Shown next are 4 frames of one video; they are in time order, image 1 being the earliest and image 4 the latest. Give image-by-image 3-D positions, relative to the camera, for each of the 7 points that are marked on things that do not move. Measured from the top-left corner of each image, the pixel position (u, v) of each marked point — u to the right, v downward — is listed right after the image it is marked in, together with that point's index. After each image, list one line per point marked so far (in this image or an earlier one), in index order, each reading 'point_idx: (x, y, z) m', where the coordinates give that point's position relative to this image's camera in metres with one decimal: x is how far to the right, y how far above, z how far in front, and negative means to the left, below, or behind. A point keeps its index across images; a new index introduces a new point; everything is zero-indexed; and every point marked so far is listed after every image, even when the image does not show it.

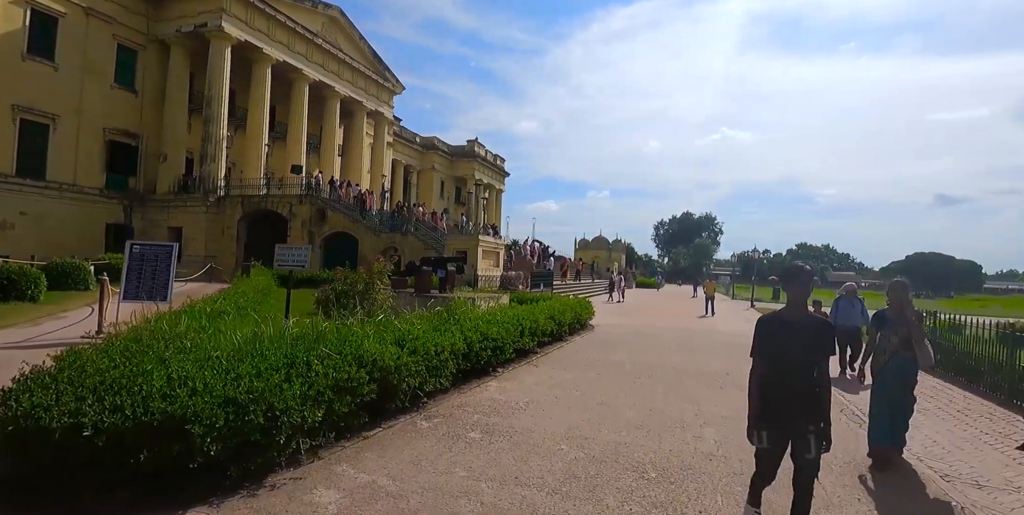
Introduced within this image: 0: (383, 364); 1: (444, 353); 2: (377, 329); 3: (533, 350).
0: (-1.3, -1.1, +5.0) m
1: (-0.8, -1.2, +6.1) m
2: (-1.6, -0.9, +6.0) m
3: (+0.4, -1.7, +9.4) m
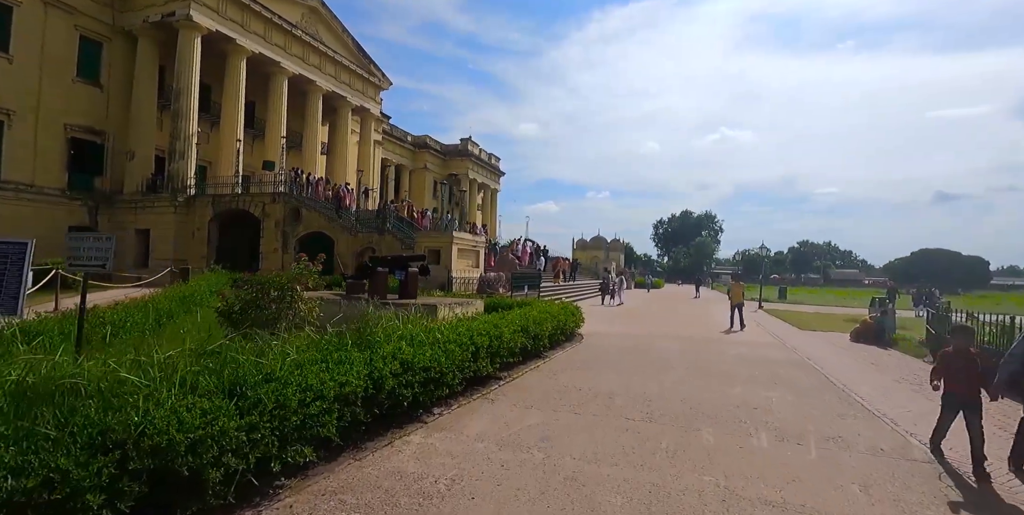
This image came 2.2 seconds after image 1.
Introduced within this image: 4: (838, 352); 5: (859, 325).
0: (-1.9, -1.0, +2.8) m
1: (-1.5, -1.1, +3.9) m
2: (-2.3, -0.8, +3.7) m
3: (-0.3, -1.7, +7.1) m
4: (+7.8, -2.3, +12.1) m
5: (+10.7, -2.1, +15.5) m
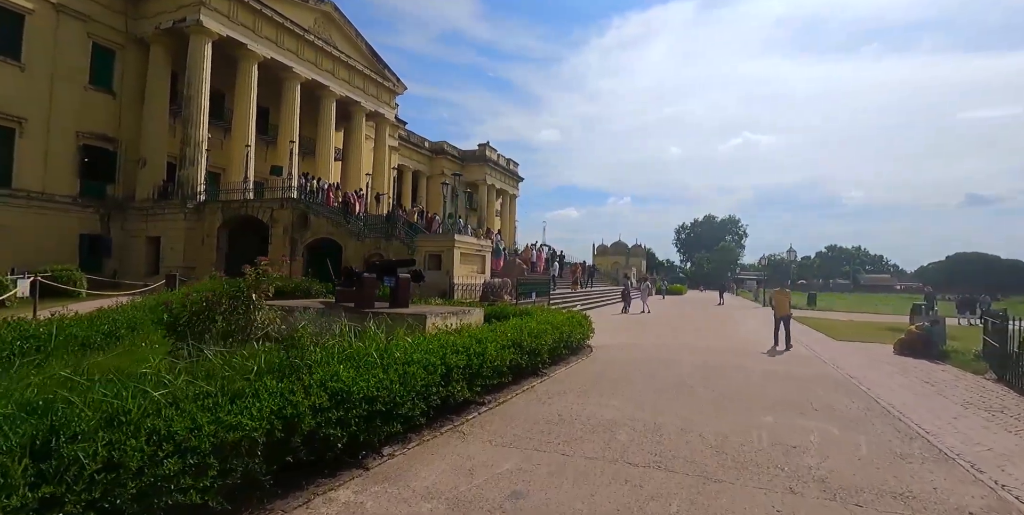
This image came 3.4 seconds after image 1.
0: (-2.3, -1.0, +1.7) m
1: (-1.8, -1.1, +2.8) m
2: (-2.6, -0.8, +2.7) m
3: (-0.5, -1.7, +6.0) m
4: (+7.8, -2.3, +10.6) m
5: (+10.9, -2.2, +13.9) m
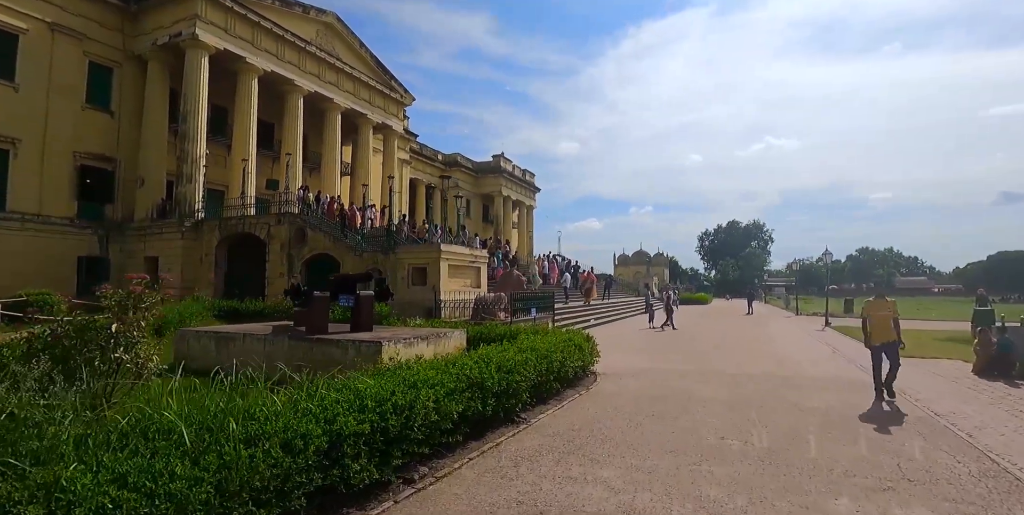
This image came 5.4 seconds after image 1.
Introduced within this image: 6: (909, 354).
0: (-3.0, -1.0, -0.2) m
1: (-2.4, -1.1, +0.9) m
2: (-3.2, -0.9, +0.8) m
3: (-1.0, -1.8, +4.0) m
4: (+7.5, -2.3, +8.3) m
5: (+10.7, -2.1, +11.5) m
6: (+11.7, -2.8, +14.8) m
